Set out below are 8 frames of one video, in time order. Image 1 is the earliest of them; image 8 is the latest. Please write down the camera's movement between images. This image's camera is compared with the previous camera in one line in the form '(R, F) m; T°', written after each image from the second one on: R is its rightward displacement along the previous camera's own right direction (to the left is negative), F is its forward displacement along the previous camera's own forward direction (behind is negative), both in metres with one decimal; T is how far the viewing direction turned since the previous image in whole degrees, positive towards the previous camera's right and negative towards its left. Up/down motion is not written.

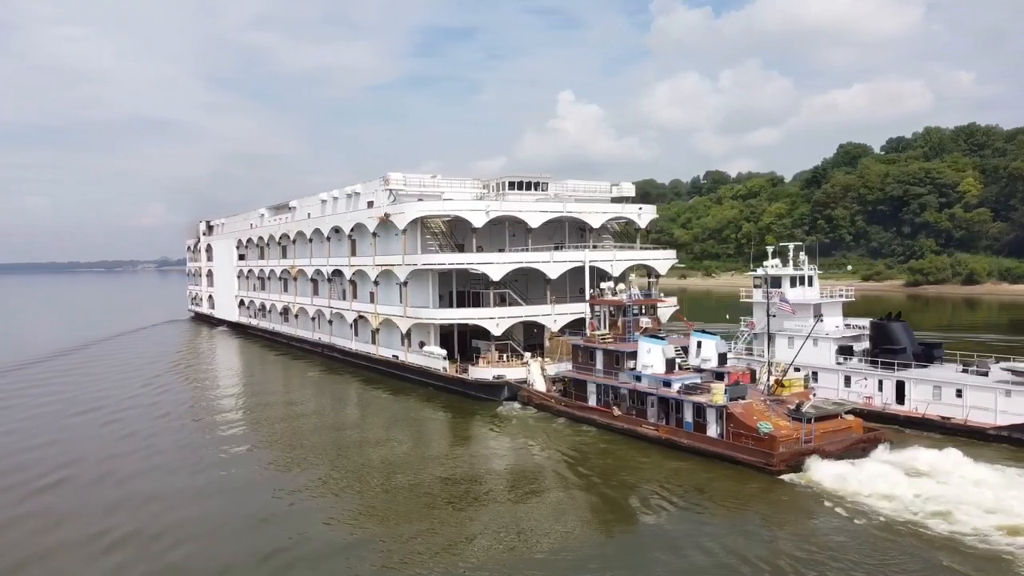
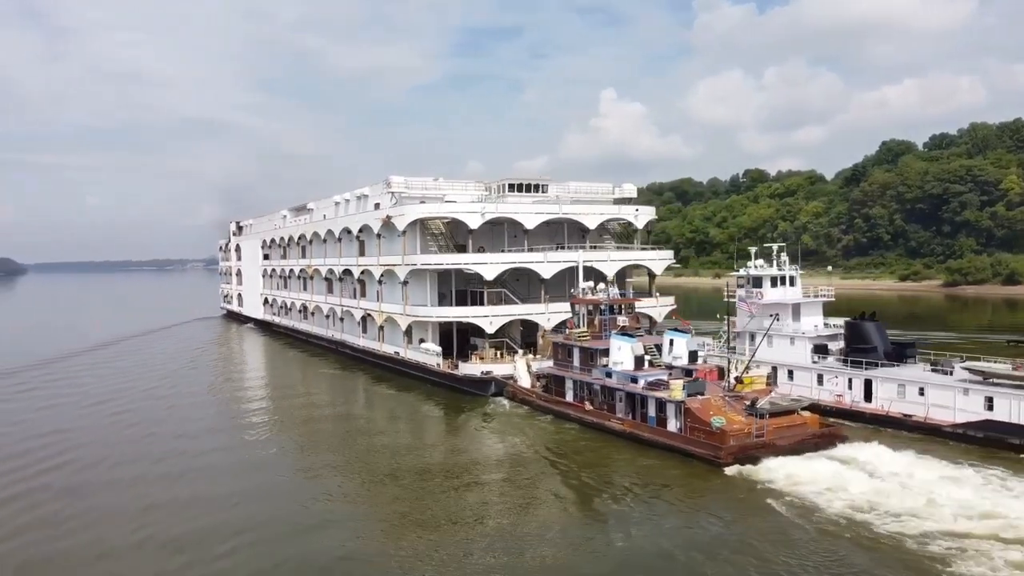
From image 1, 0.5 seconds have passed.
(+2.2, -1.1) m; -3°
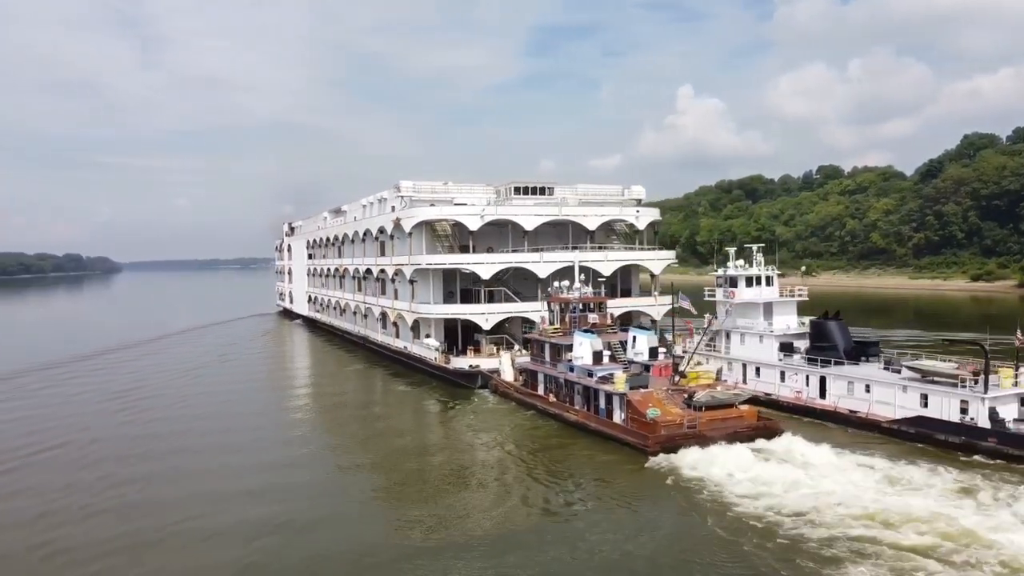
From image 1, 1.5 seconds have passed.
(+3.8, -1.7) m; -5°
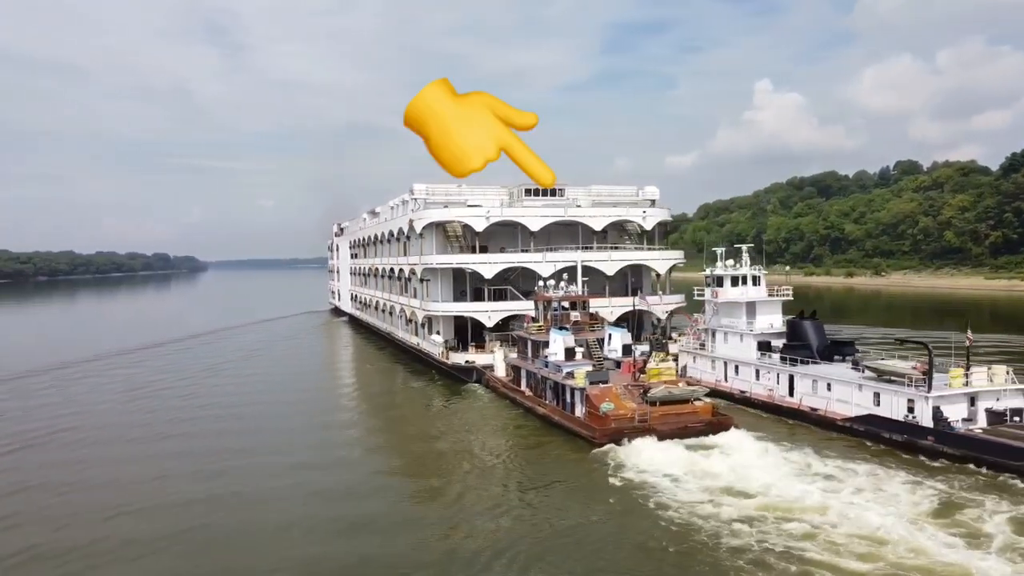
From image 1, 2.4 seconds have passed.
(+3.6, -1.1) m; -5°
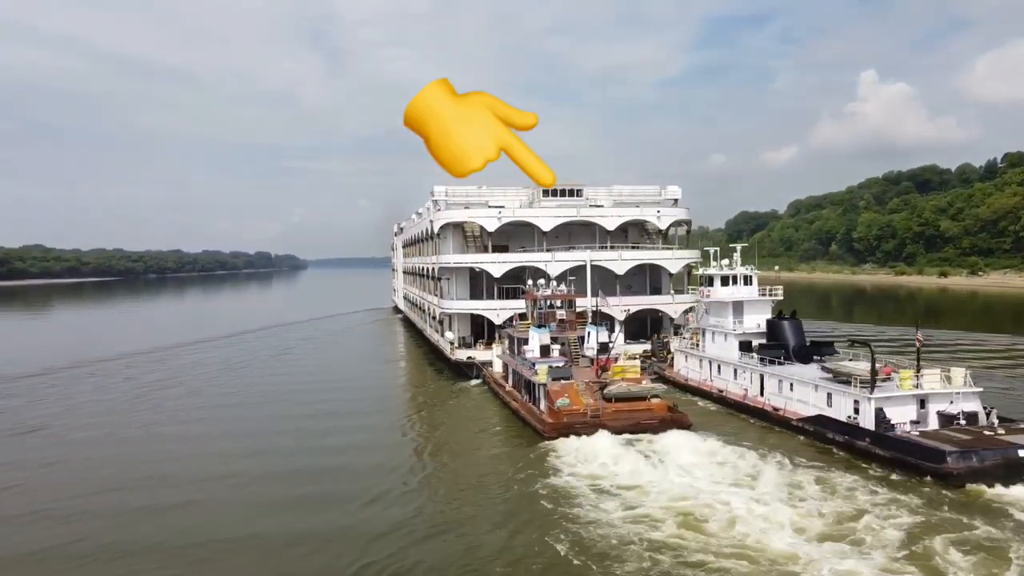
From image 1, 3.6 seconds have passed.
(+4.3, -0.8) m; -6°
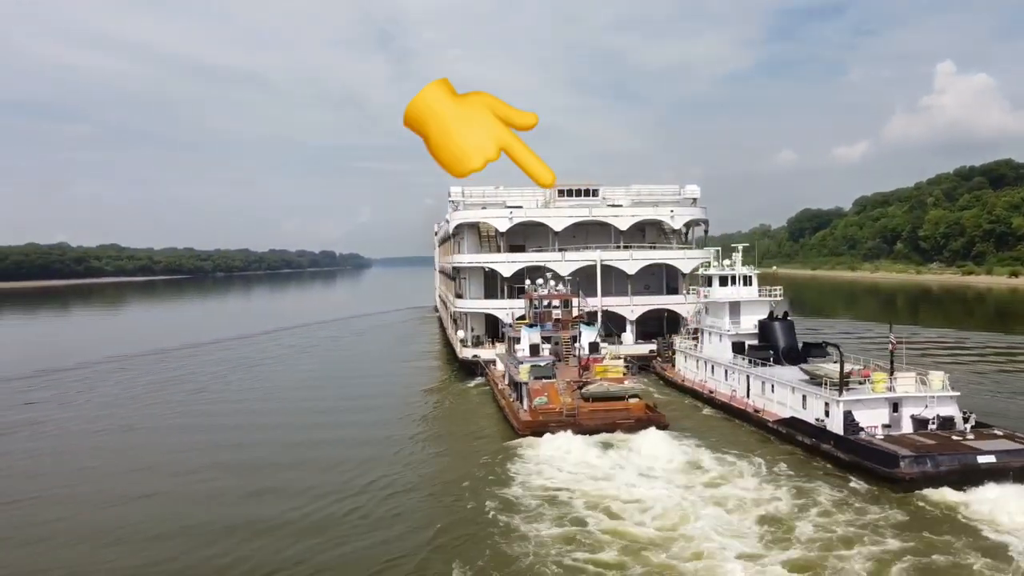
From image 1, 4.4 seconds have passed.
(+2.7, -0.3) m; -4°
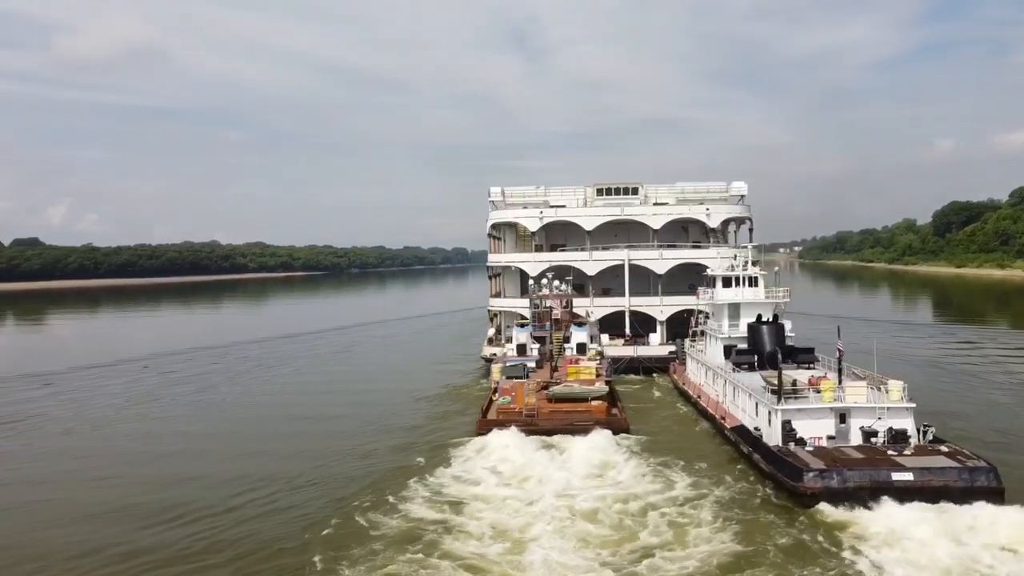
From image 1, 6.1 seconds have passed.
(+5.6, +0.1) m; -9°
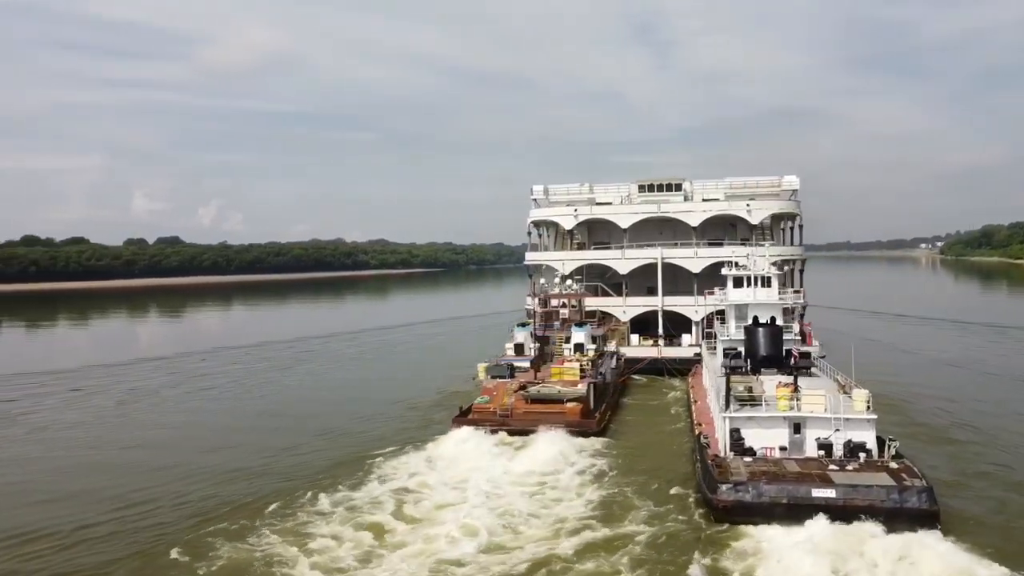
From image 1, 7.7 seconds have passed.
(+4.8, +0.4) m; -9°
